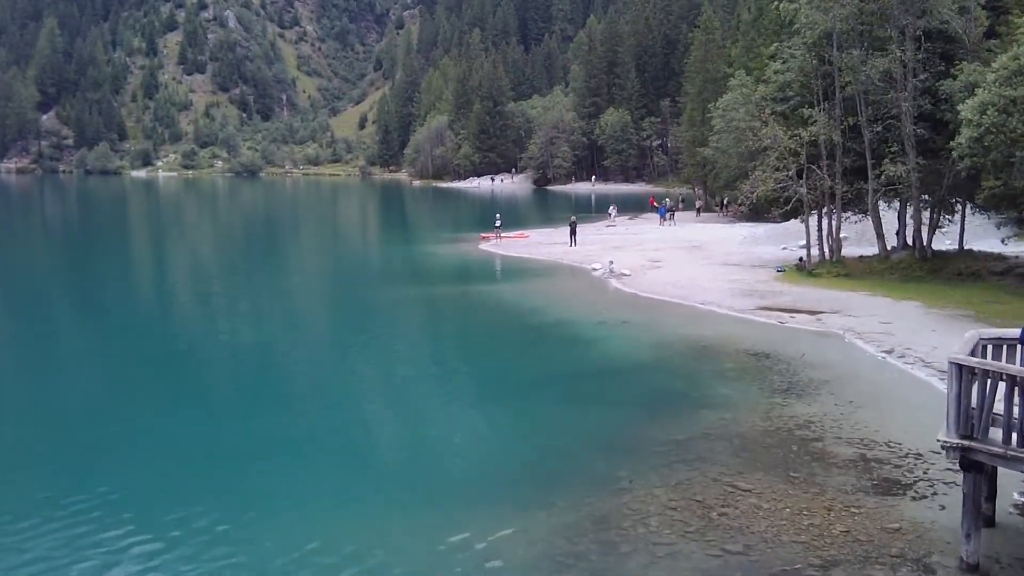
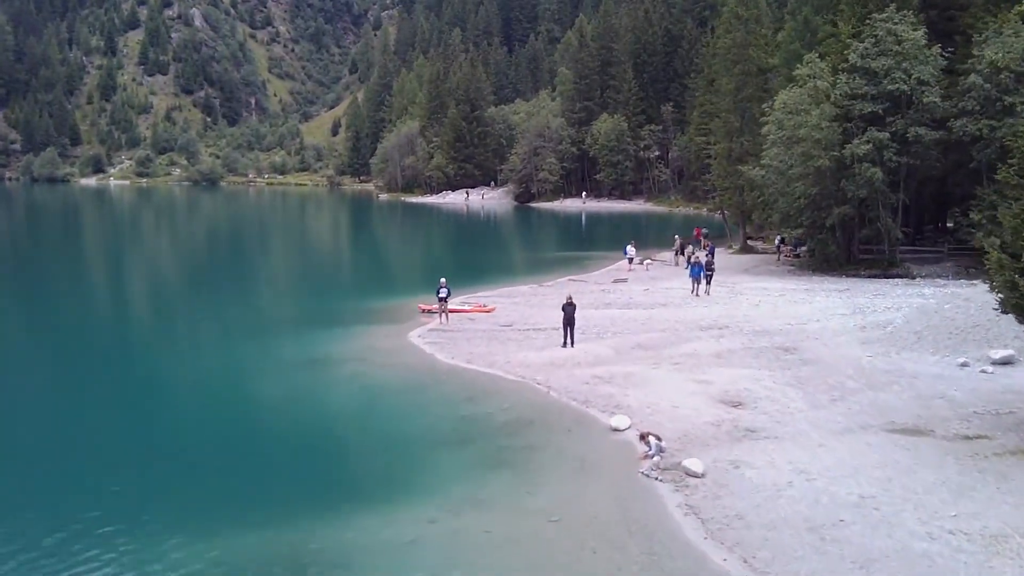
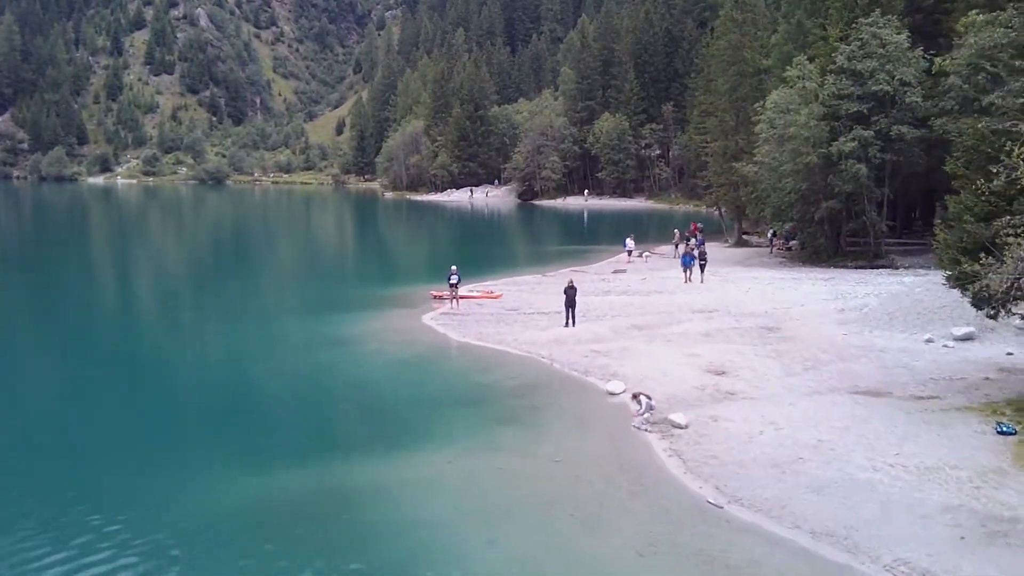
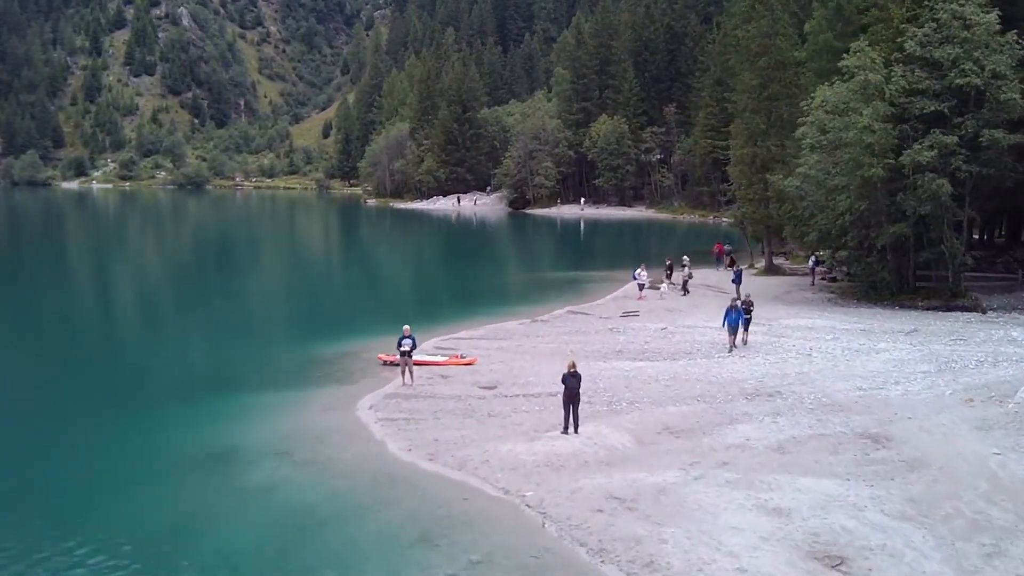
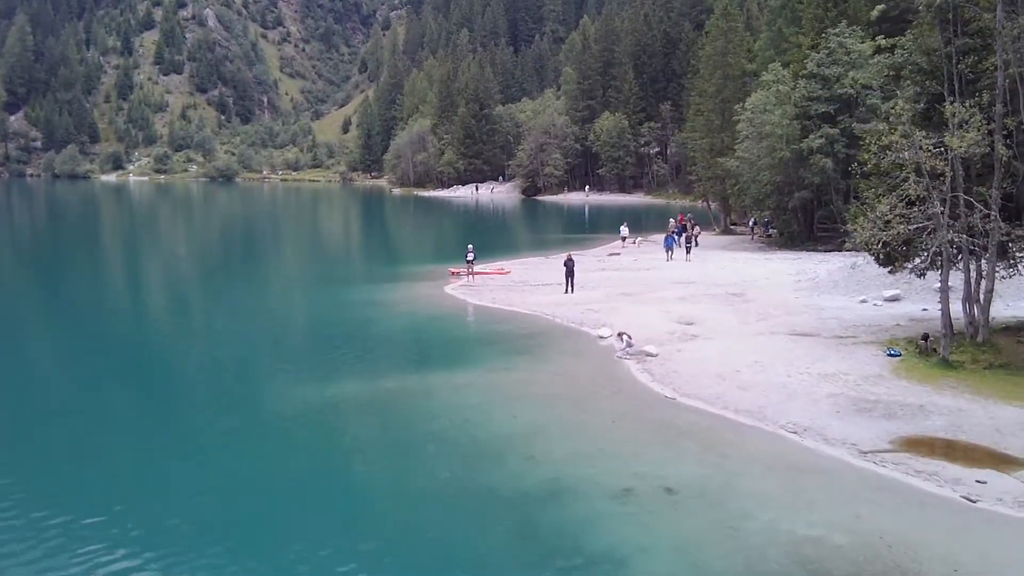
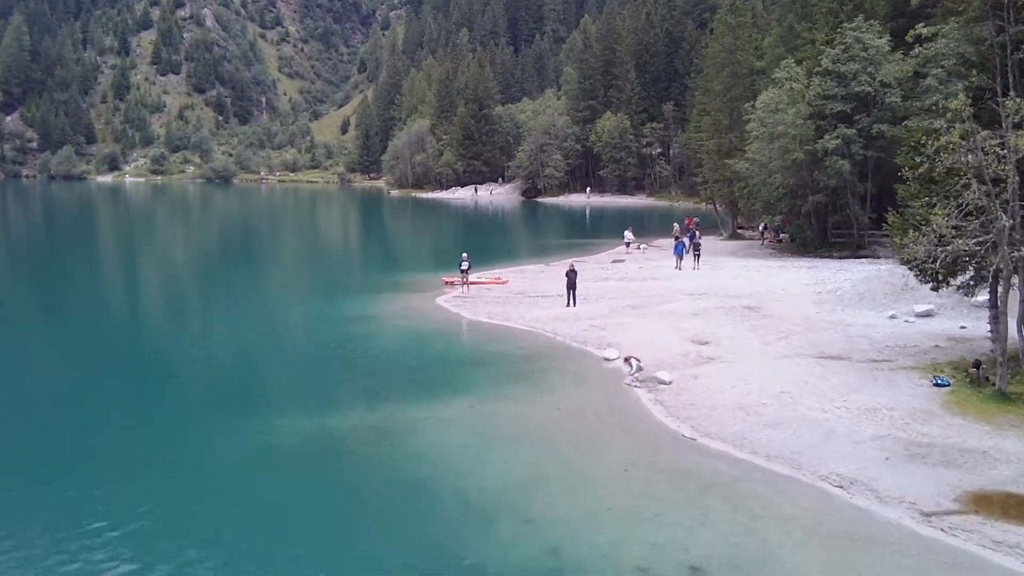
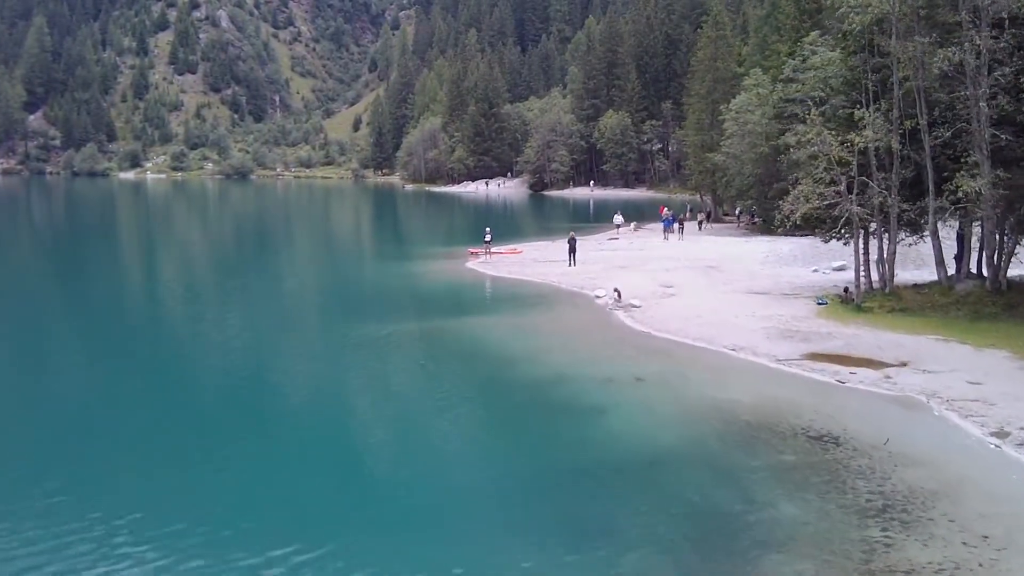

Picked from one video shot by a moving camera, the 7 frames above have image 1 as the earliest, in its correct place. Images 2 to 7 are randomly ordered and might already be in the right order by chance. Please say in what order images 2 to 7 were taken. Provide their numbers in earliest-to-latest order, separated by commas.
7, 5, 6, 3, 2, 4
